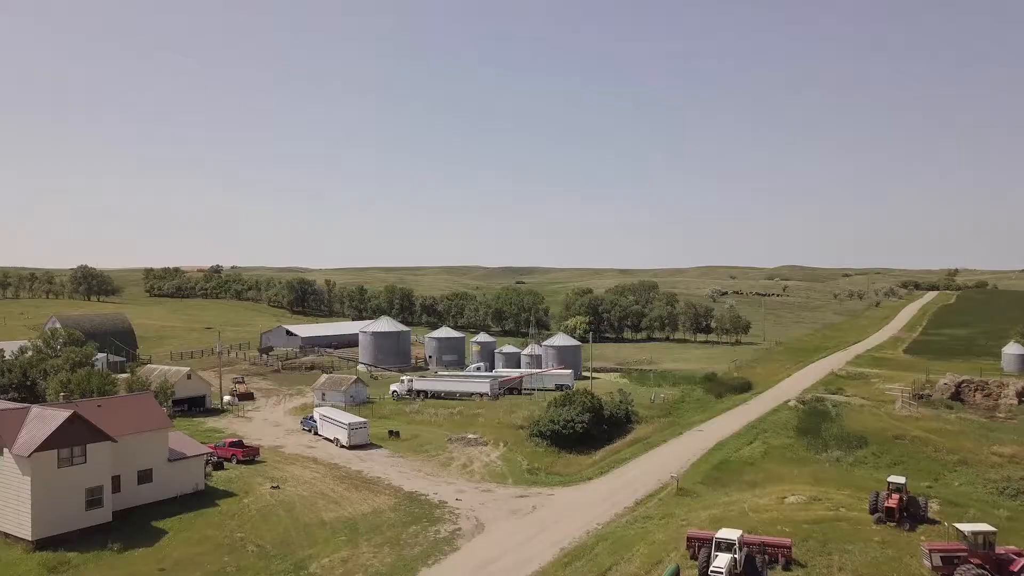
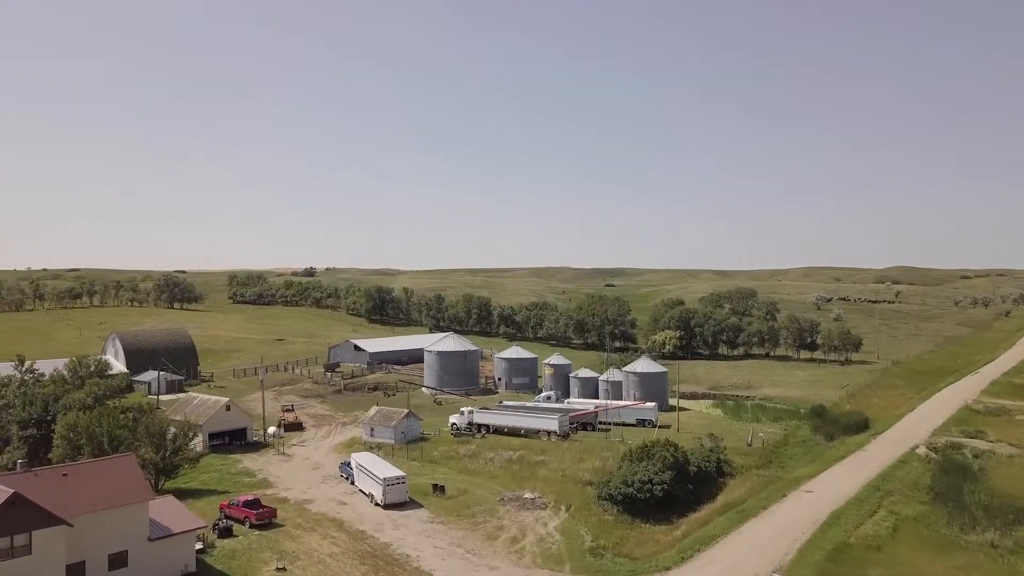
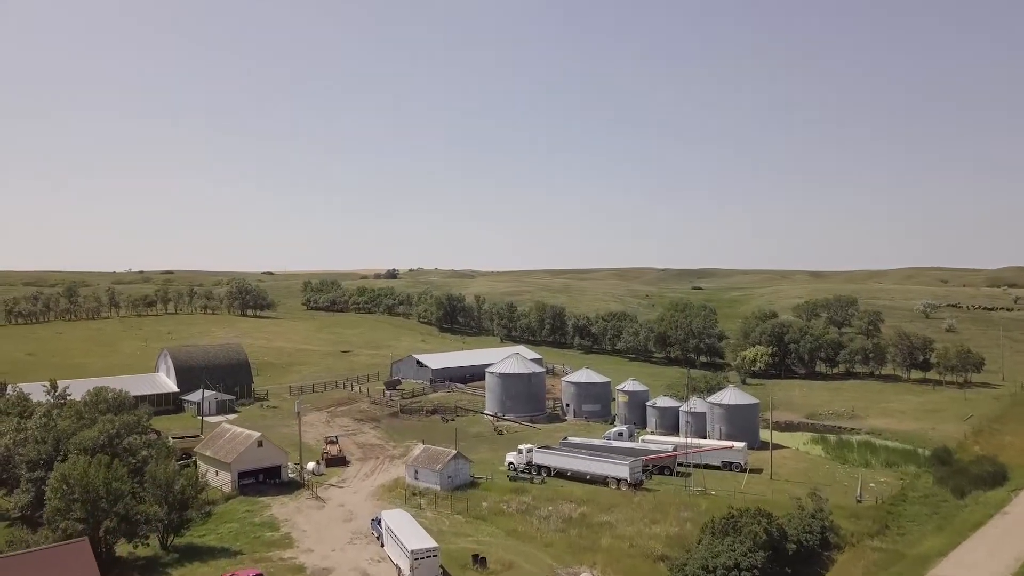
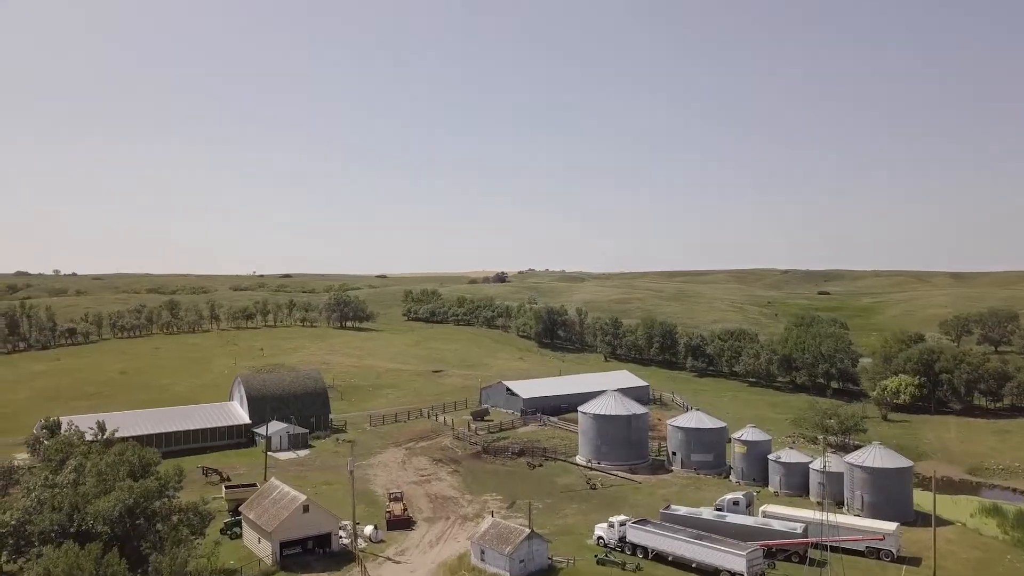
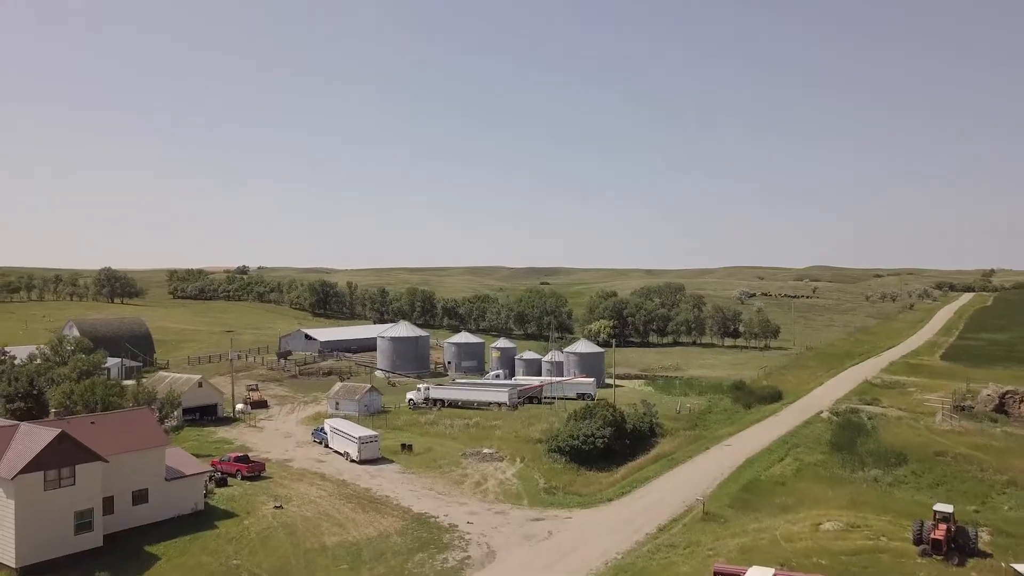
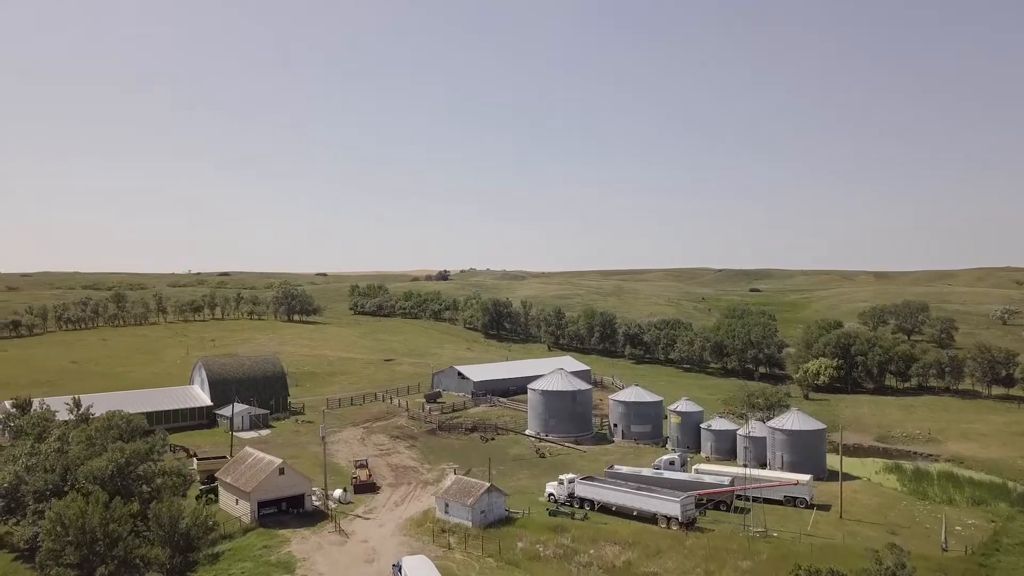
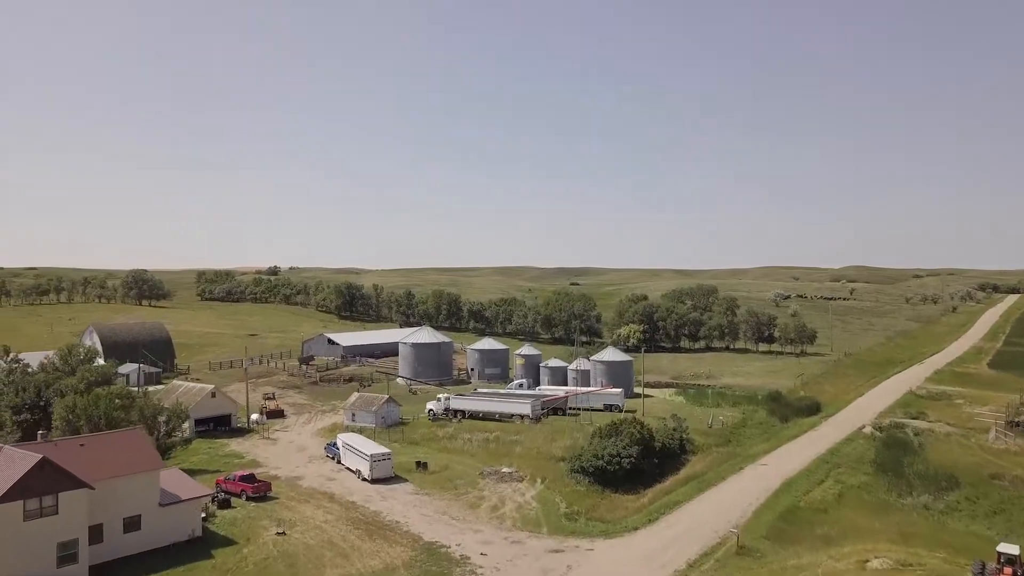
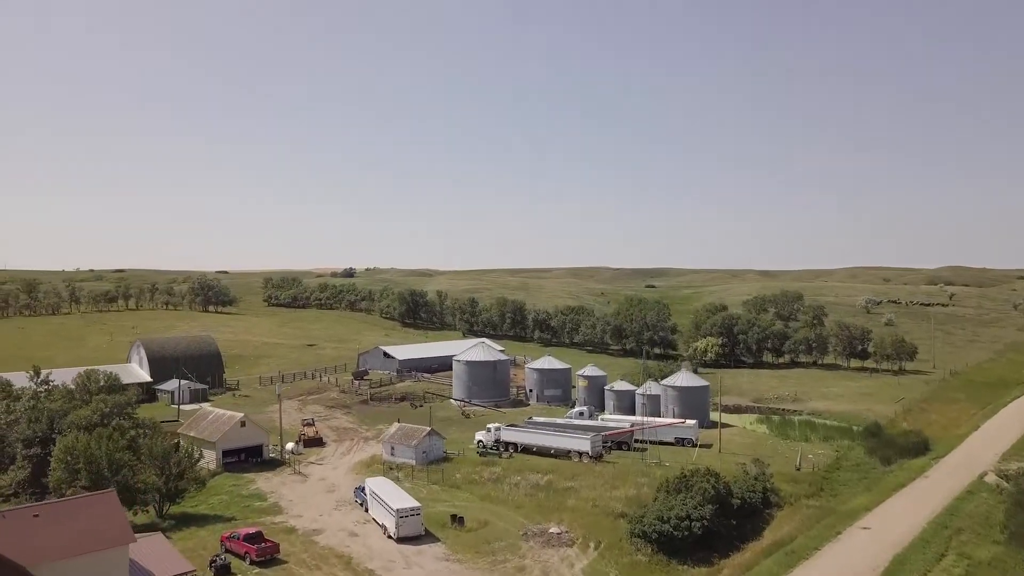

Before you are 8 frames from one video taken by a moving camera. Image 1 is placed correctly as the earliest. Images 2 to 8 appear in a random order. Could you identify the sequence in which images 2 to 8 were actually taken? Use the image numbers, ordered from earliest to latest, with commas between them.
5, 7, 2, 8, 3, 6, 4
